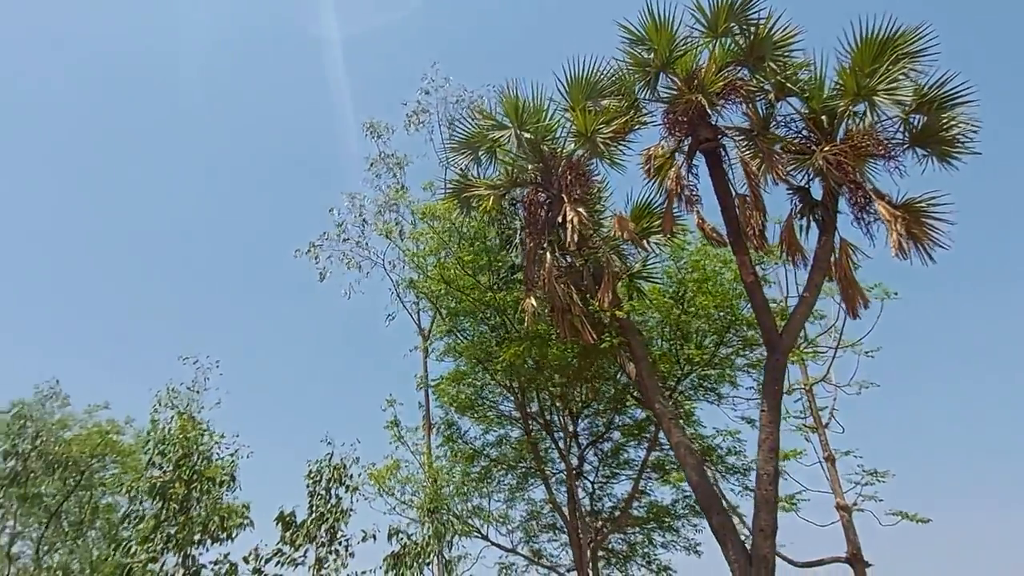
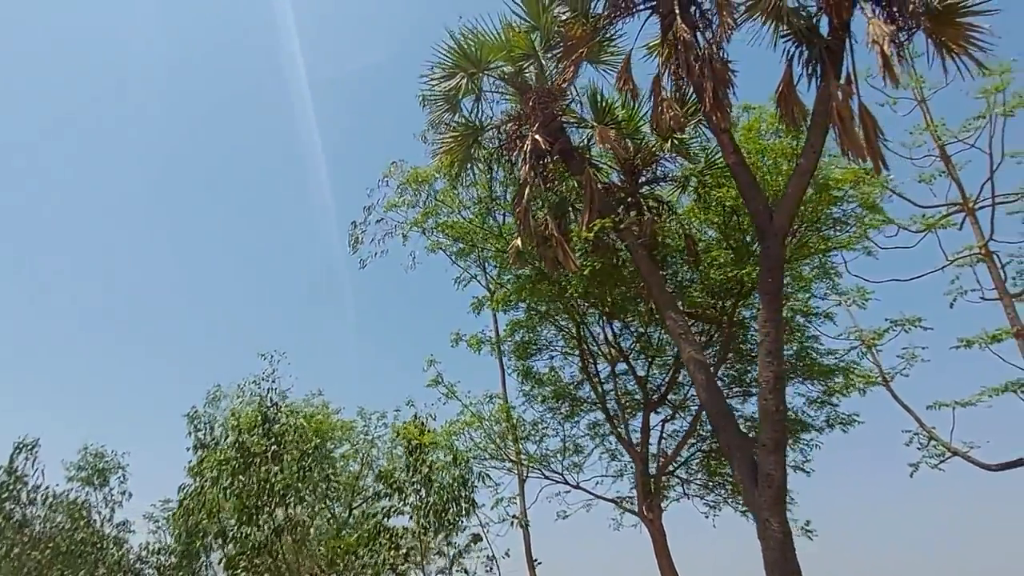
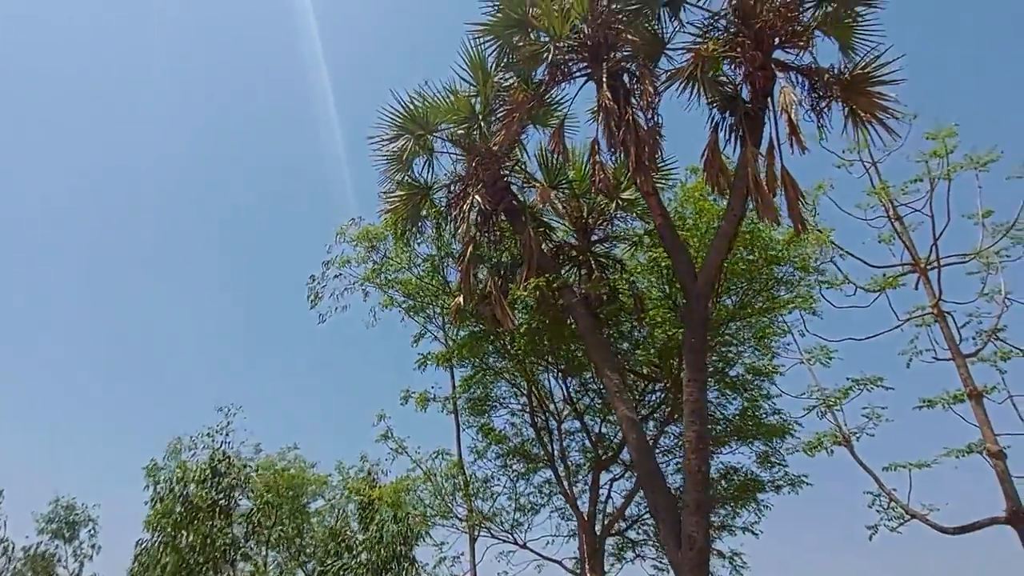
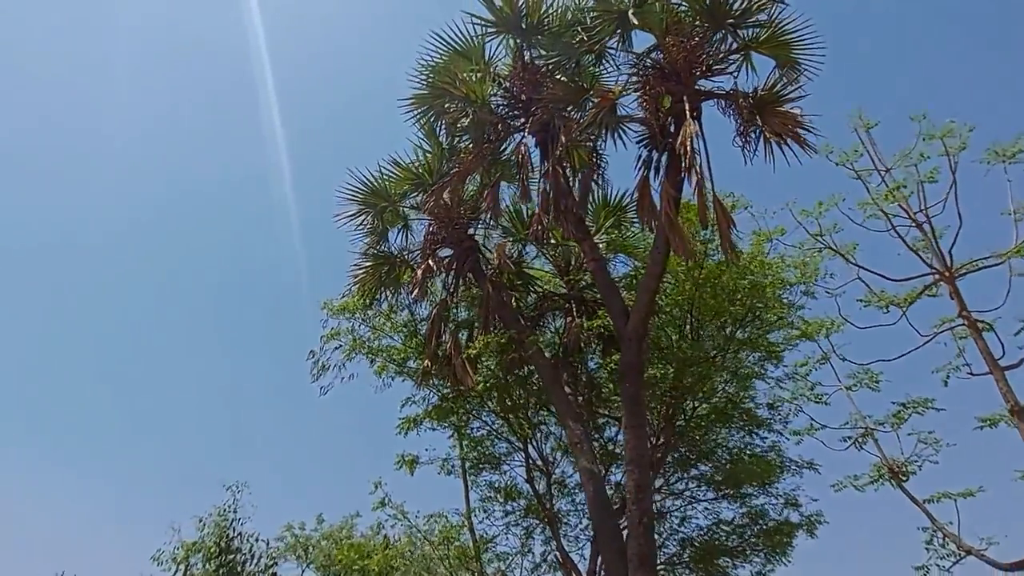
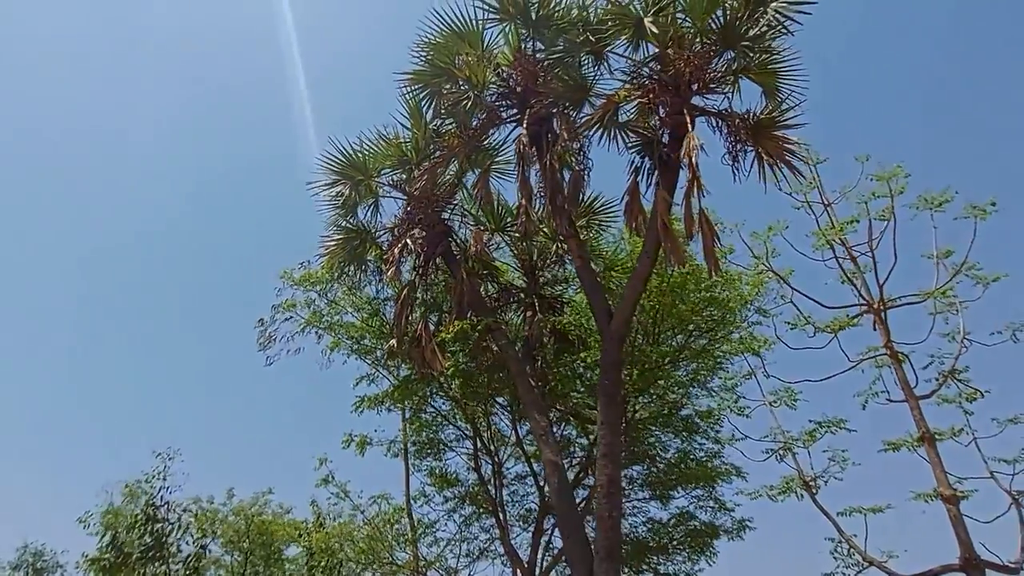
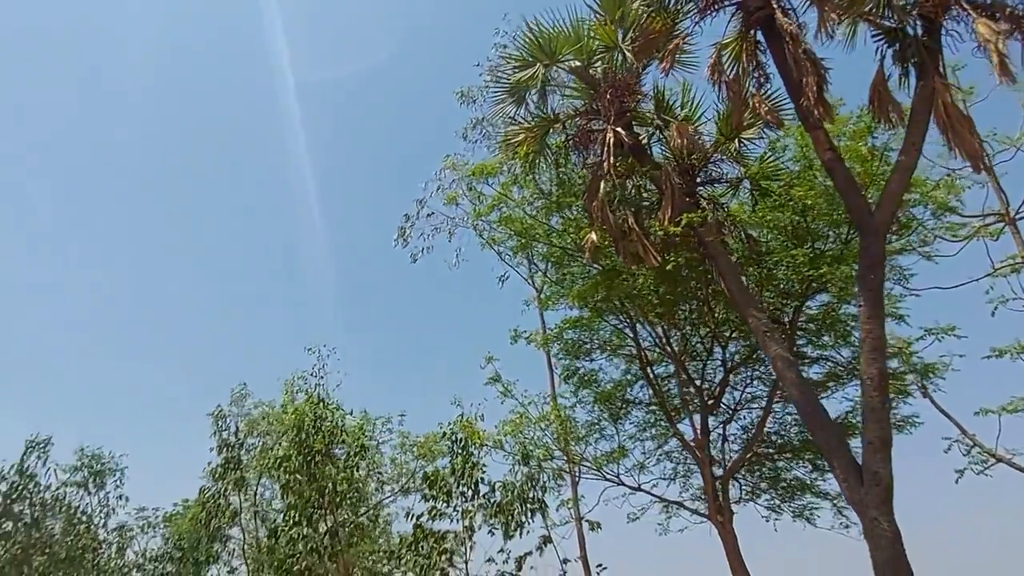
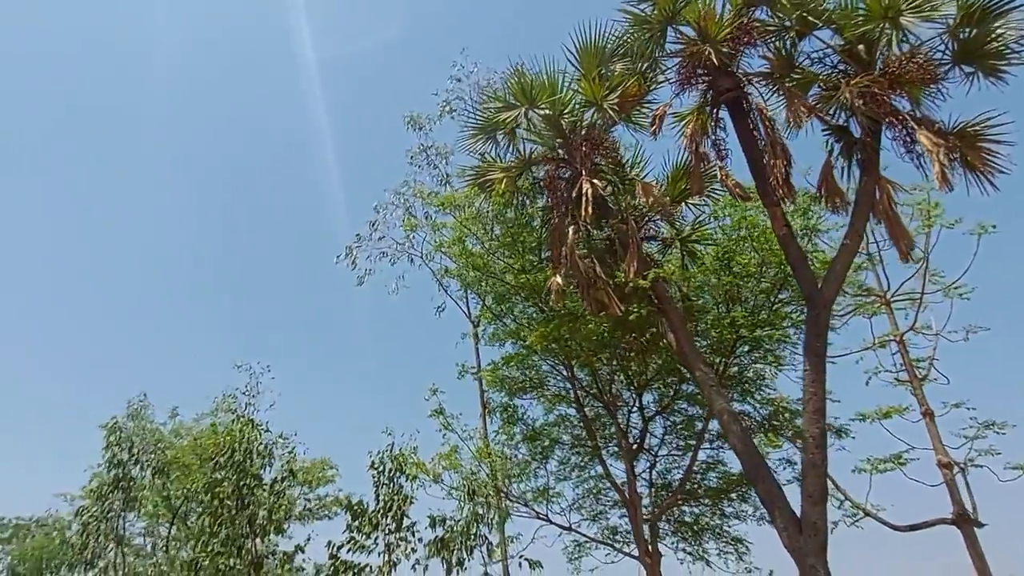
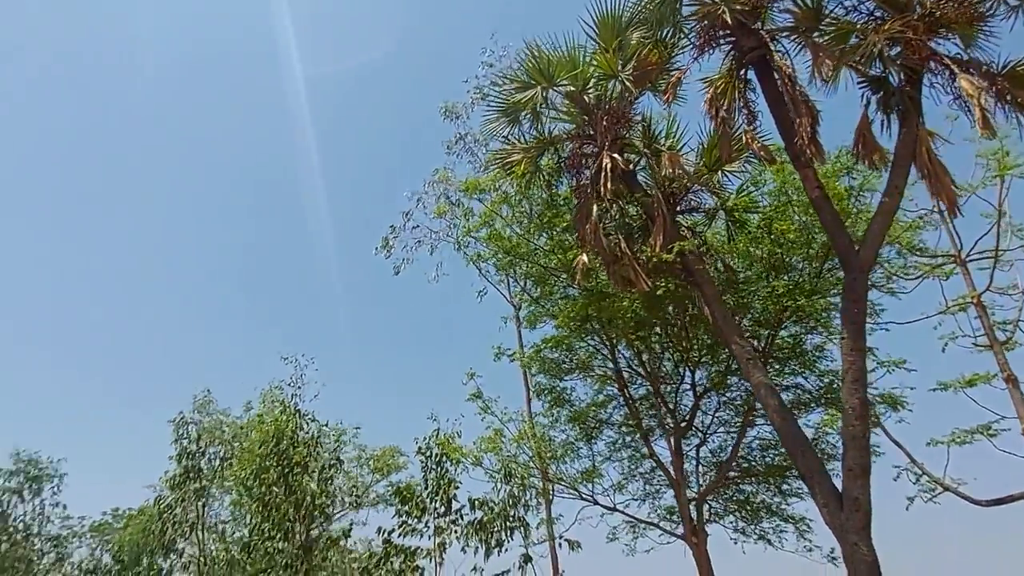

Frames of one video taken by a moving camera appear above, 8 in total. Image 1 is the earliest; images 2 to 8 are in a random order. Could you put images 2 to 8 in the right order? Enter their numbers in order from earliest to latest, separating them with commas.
7, 8, 6, 2, 3, 5, 4
